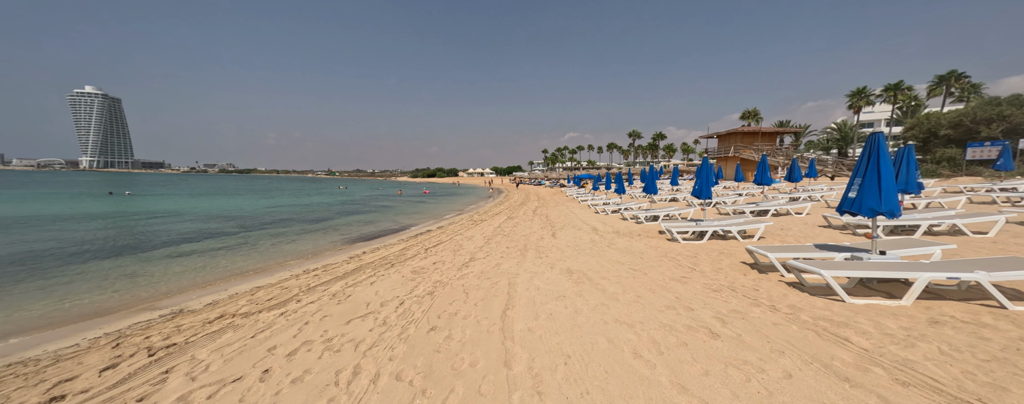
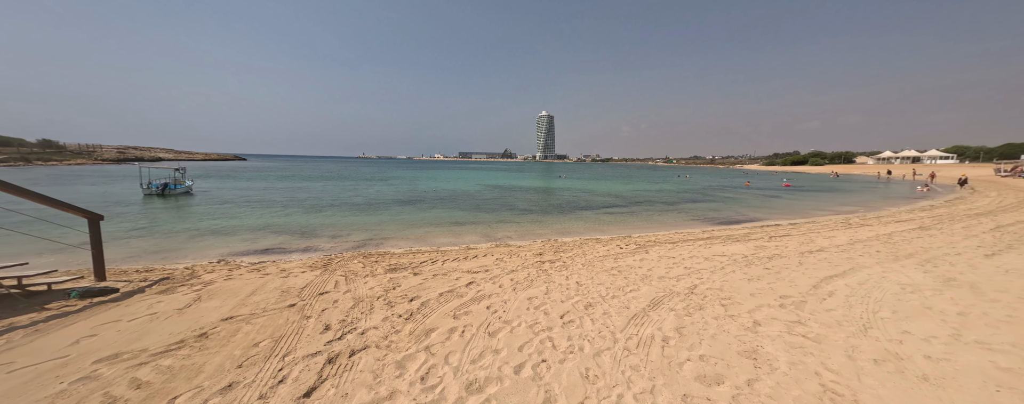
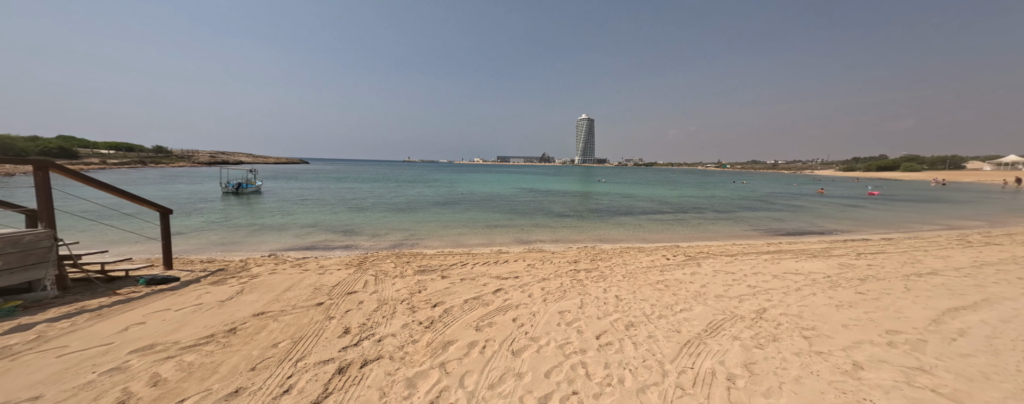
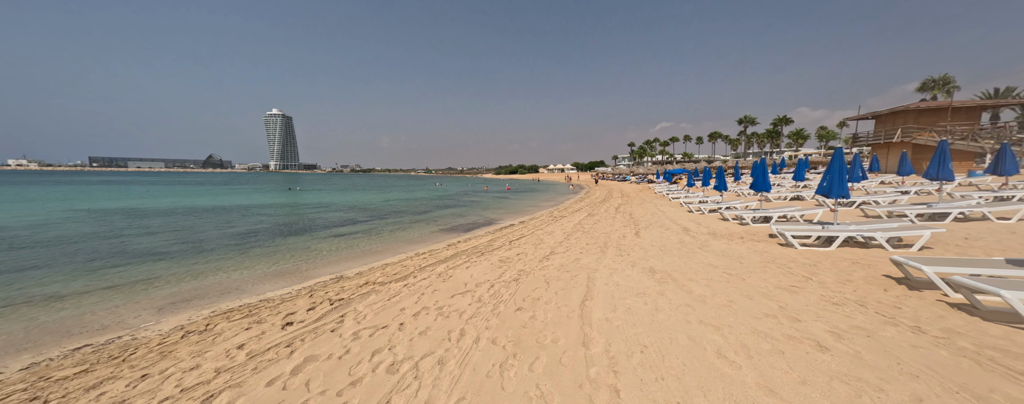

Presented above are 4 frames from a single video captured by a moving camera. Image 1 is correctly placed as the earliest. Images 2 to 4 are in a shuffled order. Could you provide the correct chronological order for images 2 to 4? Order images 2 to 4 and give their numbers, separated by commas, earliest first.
4, 3, 2
